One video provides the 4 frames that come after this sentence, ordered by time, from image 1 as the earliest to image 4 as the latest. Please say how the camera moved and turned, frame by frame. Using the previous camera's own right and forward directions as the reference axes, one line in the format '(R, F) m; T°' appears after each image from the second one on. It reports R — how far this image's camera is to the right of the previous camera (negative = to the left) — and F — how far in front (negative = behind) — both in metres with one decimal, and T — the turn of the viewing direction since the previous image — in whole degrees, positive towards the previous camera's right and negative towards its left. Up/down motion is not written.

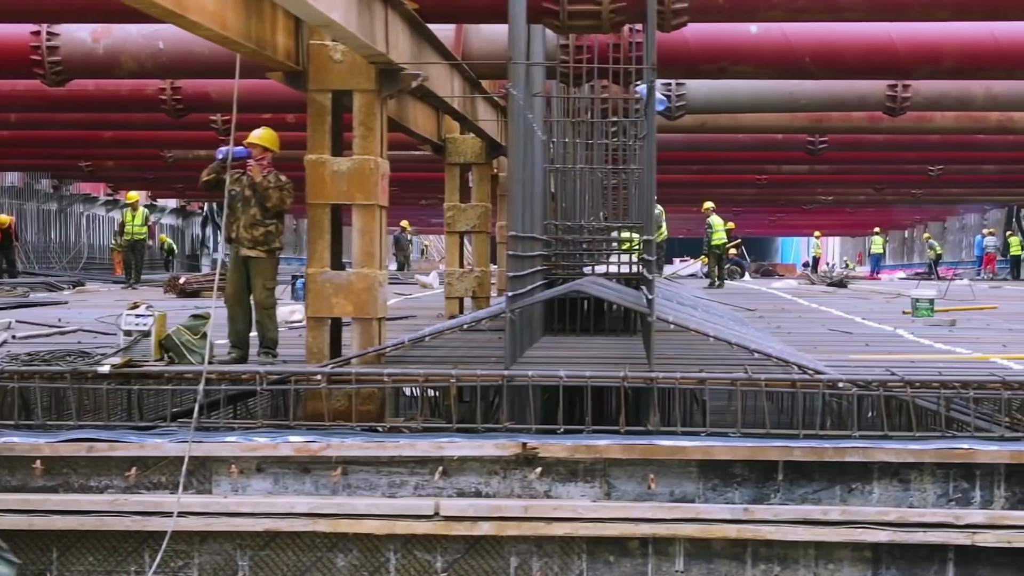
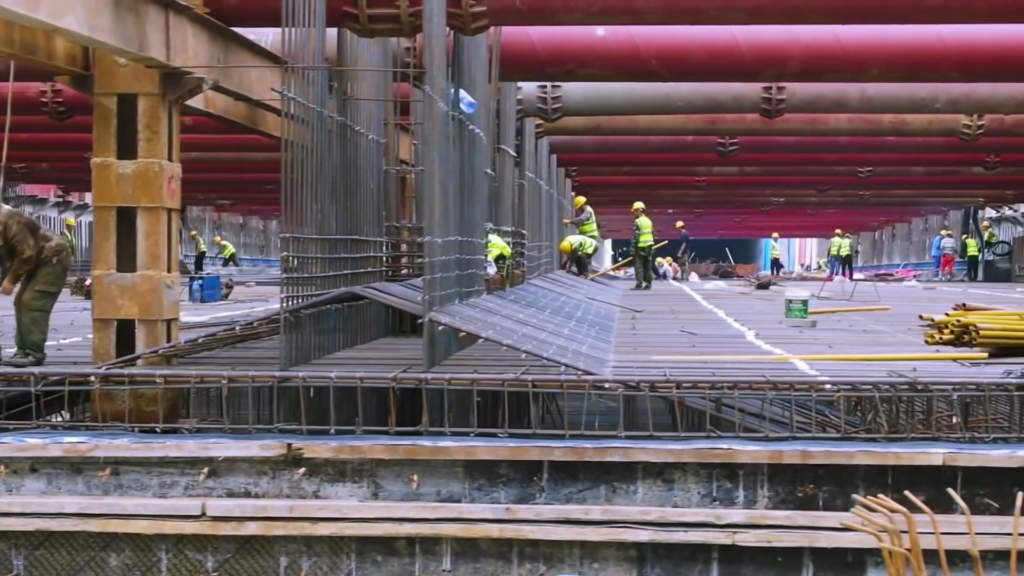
(+1.2, -0.1) m; 0°
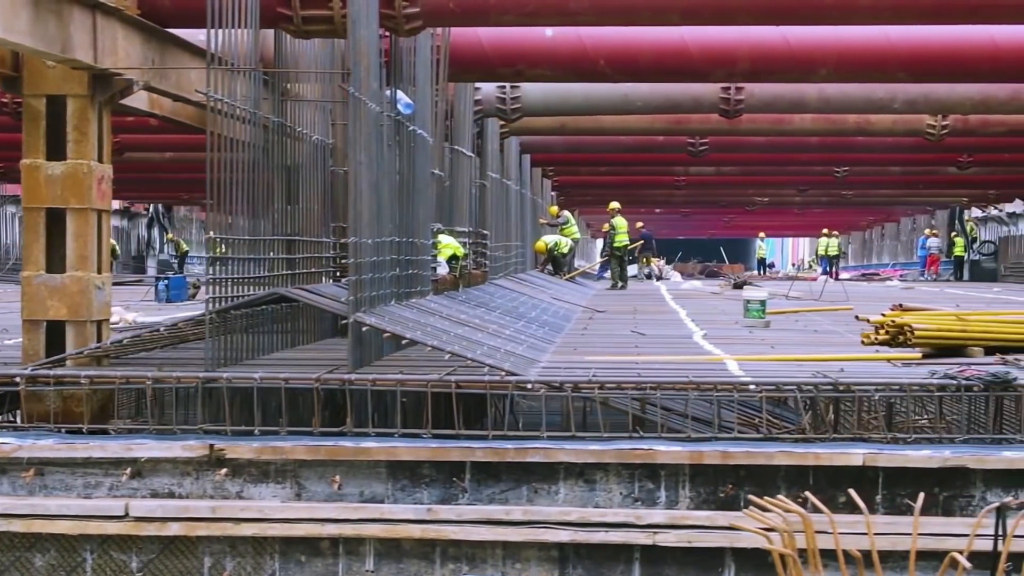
(+0.4, 0.0) m; 0°
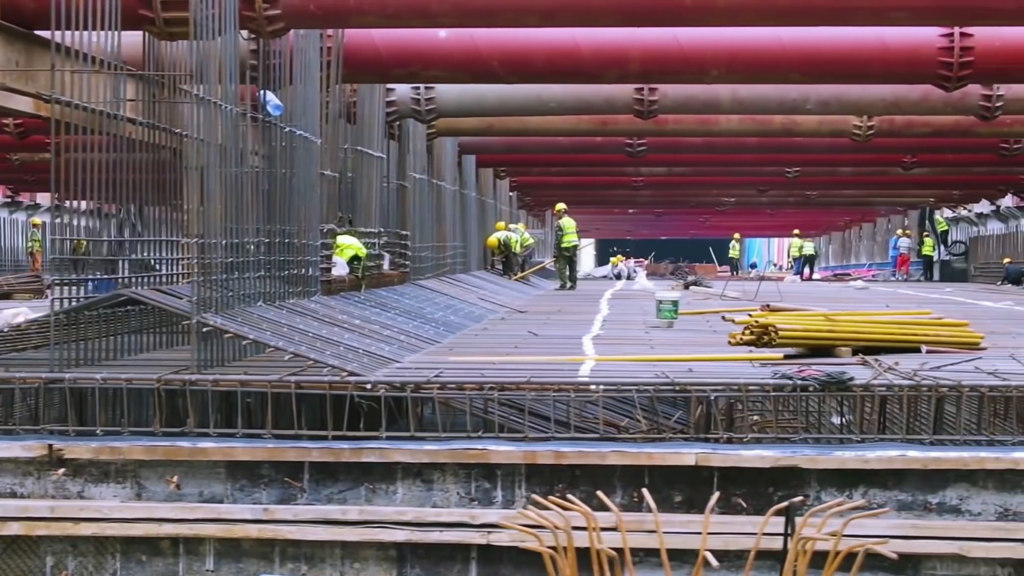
(+0.9, 0.0) m; 0°
